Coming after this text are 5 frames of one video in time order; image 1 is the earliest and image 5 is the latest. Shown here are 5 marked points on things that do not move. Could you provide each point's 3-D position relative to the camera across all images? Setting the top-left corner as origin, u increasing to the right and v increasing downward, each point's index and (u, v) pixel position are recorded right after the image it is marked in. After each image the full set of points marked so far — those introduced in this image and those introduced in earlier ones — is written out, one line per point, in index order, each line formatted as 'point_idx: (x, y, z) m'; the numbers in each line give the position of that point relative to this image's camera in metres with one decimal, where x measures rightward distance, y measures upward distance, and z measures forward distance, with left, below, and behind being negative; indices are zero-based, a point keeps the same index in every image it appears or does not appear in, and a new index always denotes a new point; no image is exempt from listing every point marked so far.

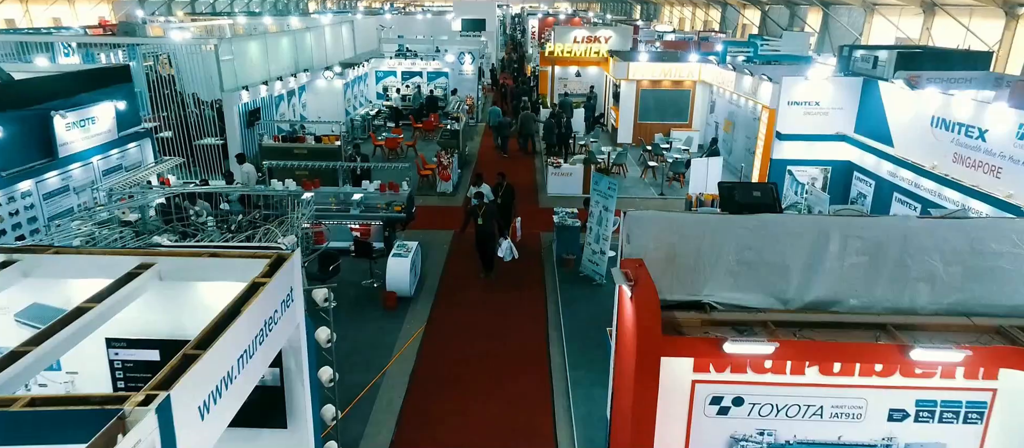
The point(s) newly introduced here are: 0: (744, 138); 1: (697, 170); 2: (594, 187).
0: (+5.1, +1.9, +13.5) m
1: (+2.7, +0.8, +9.3) m
2: (+1.1, +0.5, +8.5) m
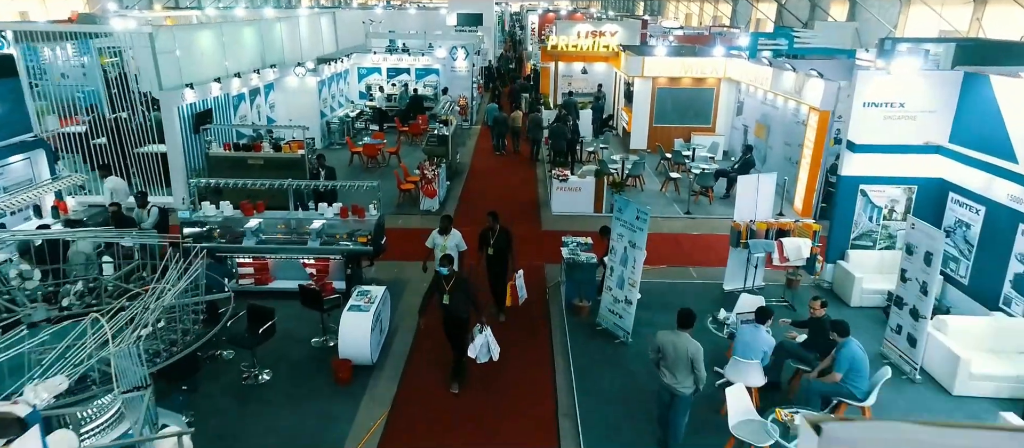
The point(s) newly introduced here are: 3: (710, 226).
0: (+5.0, +1.5, +11.5) m
1: (+2.7, +0.4, +7.2) m
2: (+1.1, +0.1, +6.5) m
3: (+3.2, 0.0, +10.1) m
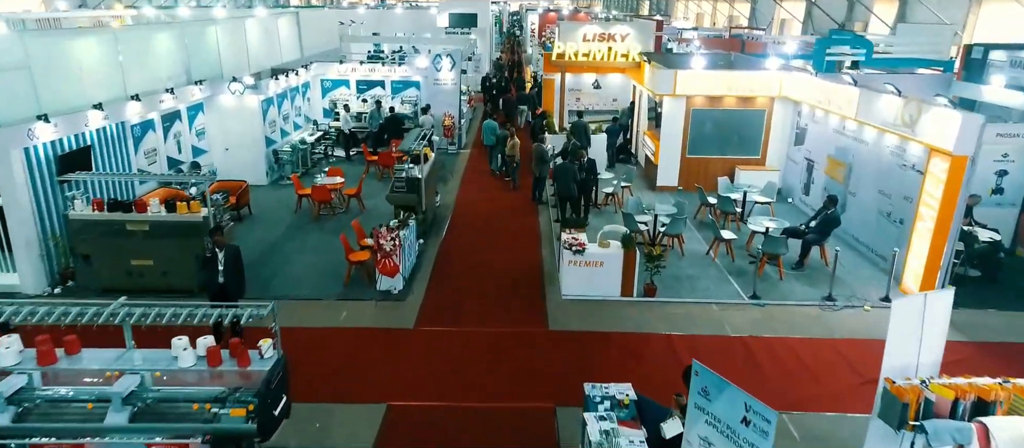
0: (+4.9, +0.4, +8.4) m
1: (+2.6, -0.6, +4.2) m
2: (+1.0, -0.9, +3.4) m
3: (+3.1, -1.1, +7.0) m
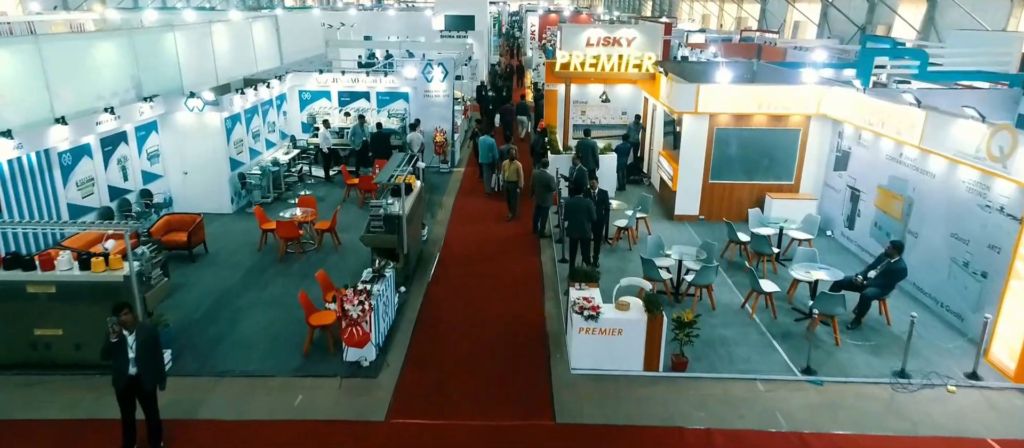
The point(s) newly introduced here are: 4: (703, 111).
0: (+4.9, -0.2, +7.0) m
1: (+2.6, -1.2, +2.8) m
2: (+1.0, -1.5, +2.0) m
3: (+3.1, -1.7, +5.6) m
4: (+3.0, +1.8, +9.6) m
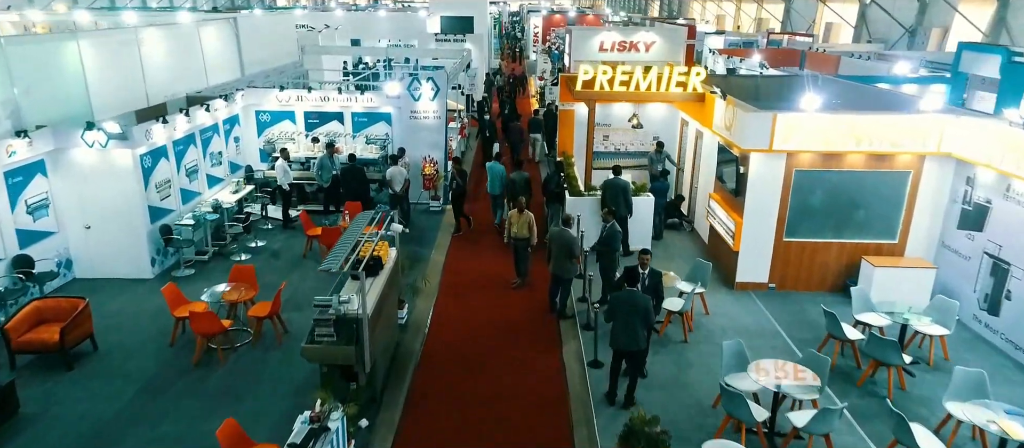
0: (+5.0, -1.0, +4.5) m
1: (+2.7, -2.1, +0.2) m
2: (+1.1, -2.4, -0.6) m
3: (+3.2, -2.5, +3.1) m
4: (+3.1, +0.9, +7.1) m
